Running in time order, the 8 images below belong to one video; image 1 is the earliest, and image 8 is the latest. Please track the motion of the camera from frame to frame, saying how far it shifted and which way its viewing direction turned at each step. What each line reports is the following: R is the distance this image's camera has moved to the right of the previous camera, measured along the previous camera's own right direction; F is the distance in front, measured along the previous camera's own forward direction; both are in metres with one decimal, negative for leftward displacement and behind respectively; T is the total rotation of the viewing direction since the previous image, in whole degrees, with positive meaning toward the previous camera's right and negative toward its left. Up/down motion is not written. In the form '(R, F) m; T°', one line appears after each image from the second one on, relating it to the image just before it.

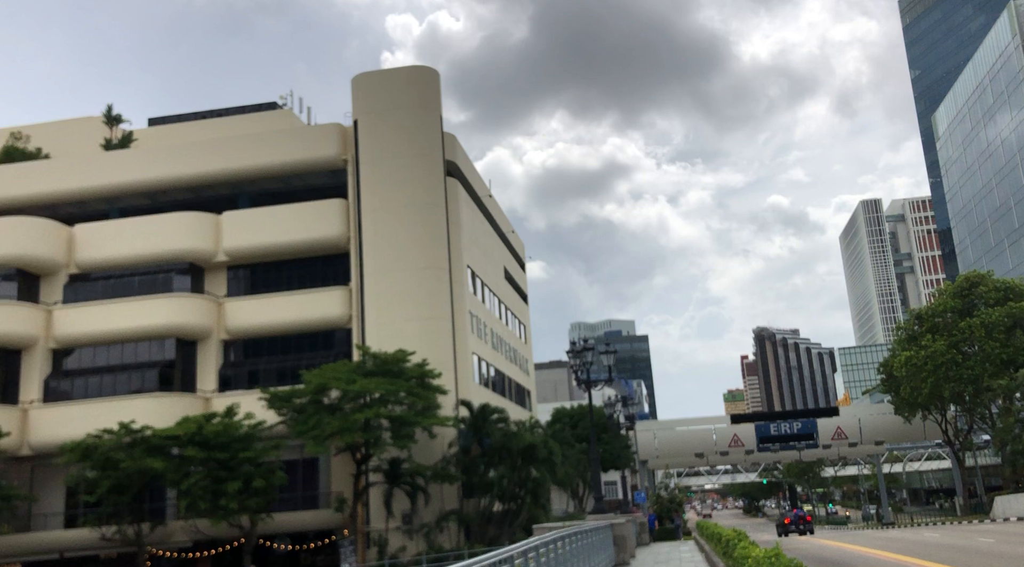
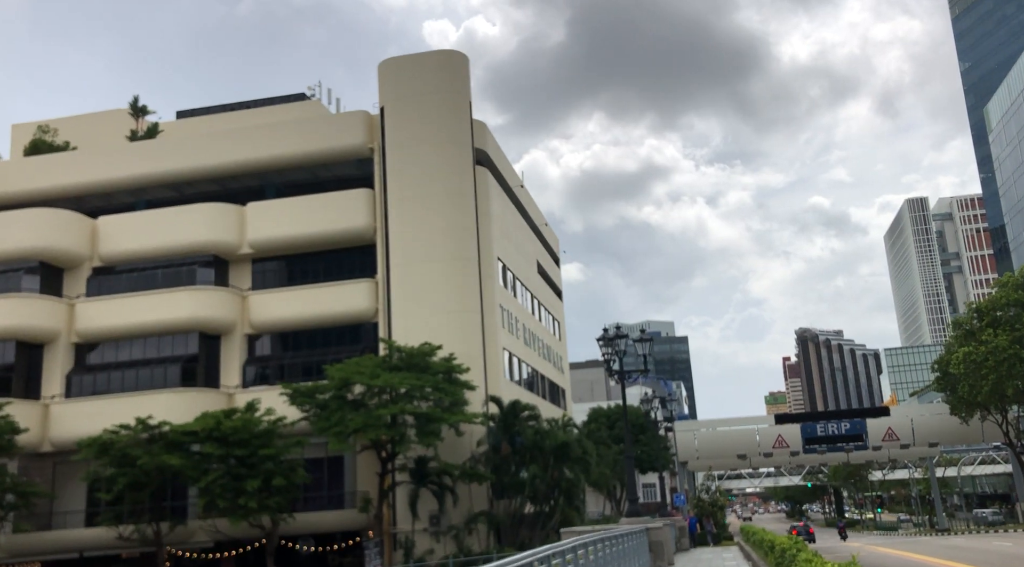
(+0.3, +1.8) m; -2°
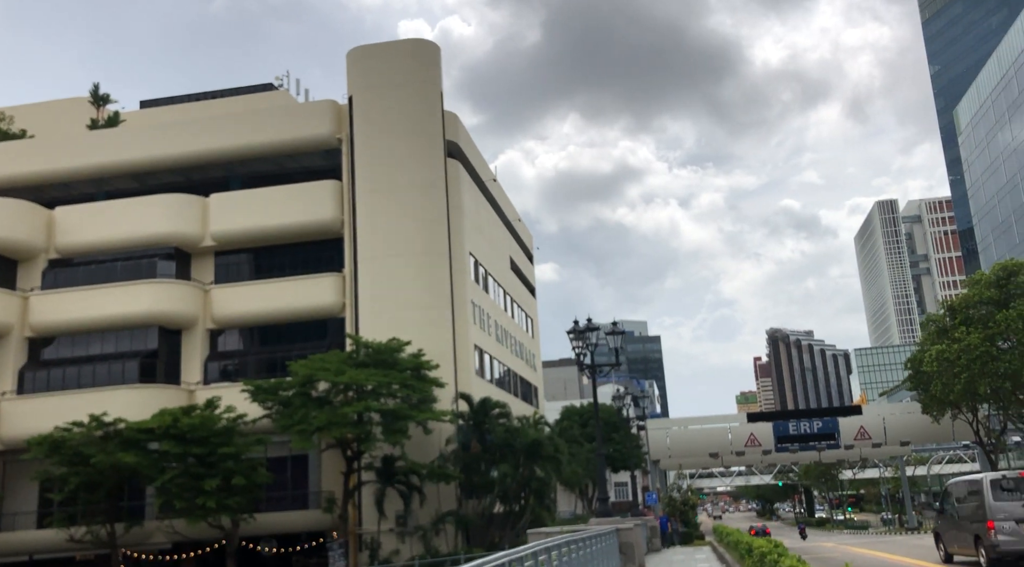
(+0.2, +0.9) m; +2°
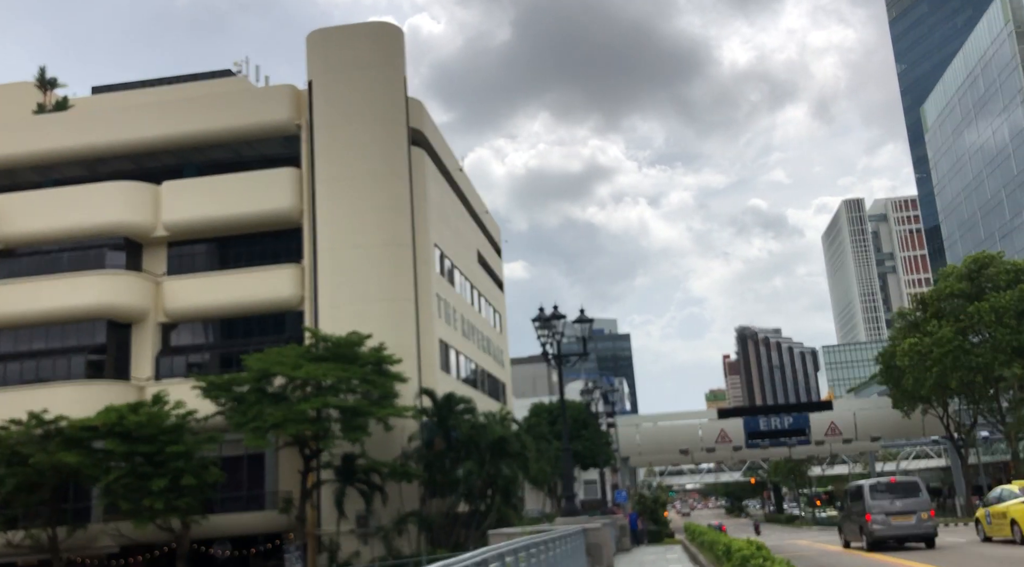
(+0.2, +1.3) m; +2°
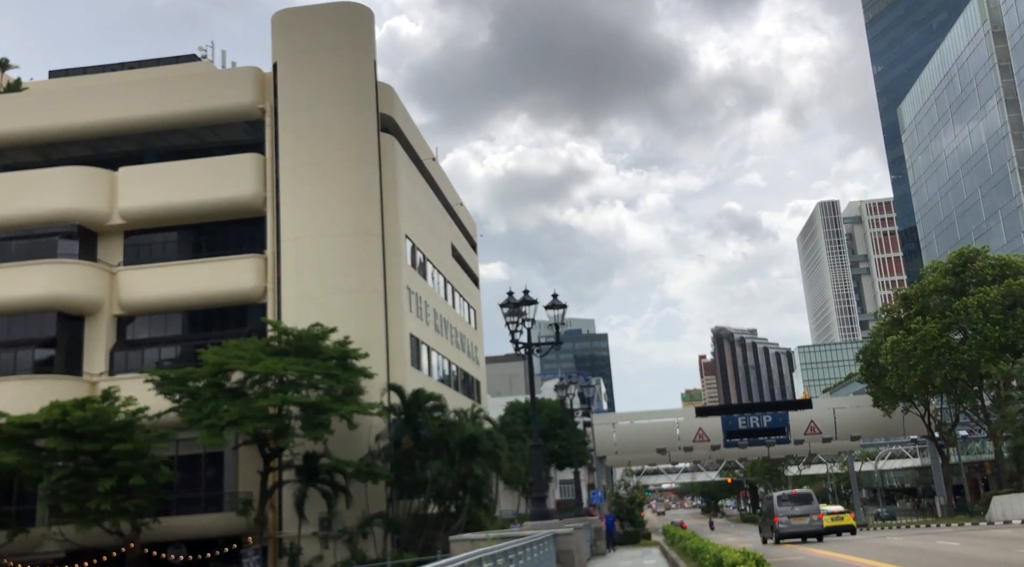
(+0.2, +1.5) m; +1°
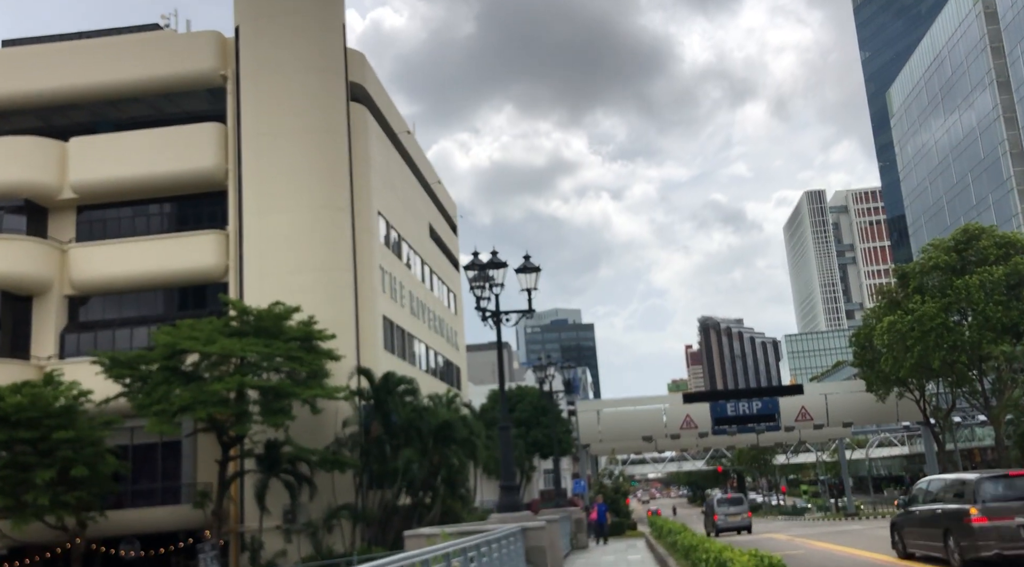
(+0.4, +2.1) m; +1°
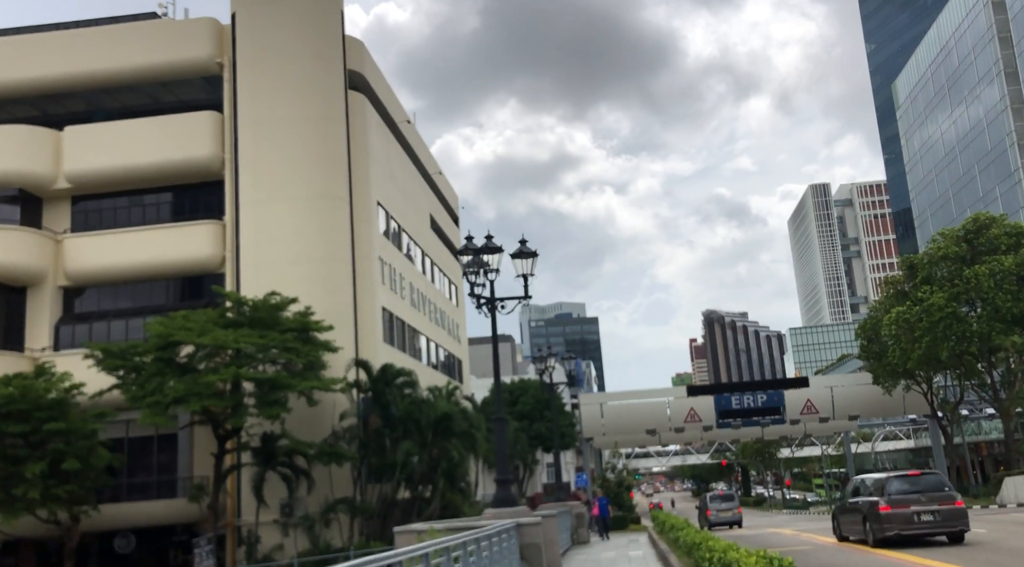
(+0.1, +0.6) m; 0°
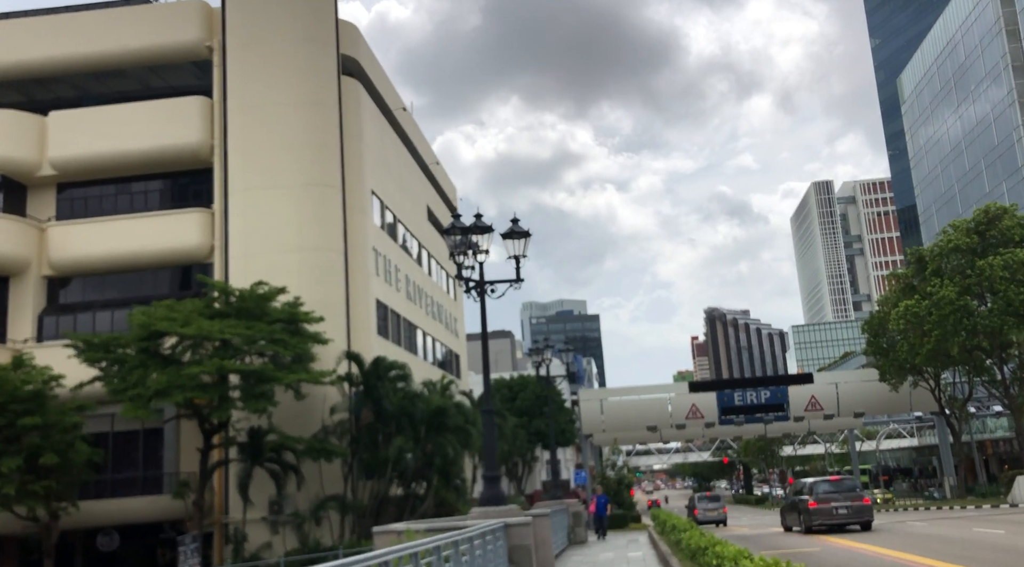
(+0.2, +1.0) m; 0°
